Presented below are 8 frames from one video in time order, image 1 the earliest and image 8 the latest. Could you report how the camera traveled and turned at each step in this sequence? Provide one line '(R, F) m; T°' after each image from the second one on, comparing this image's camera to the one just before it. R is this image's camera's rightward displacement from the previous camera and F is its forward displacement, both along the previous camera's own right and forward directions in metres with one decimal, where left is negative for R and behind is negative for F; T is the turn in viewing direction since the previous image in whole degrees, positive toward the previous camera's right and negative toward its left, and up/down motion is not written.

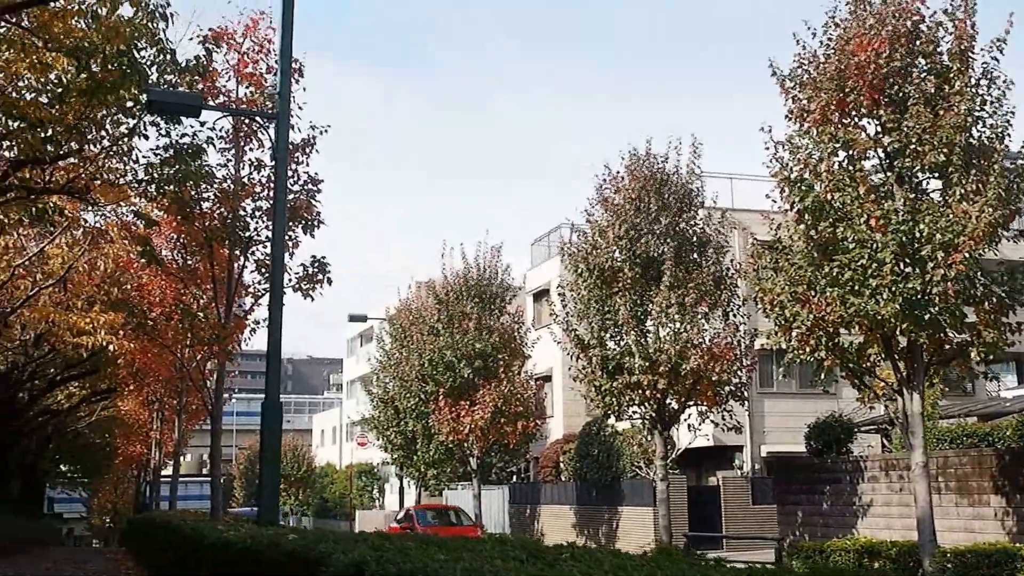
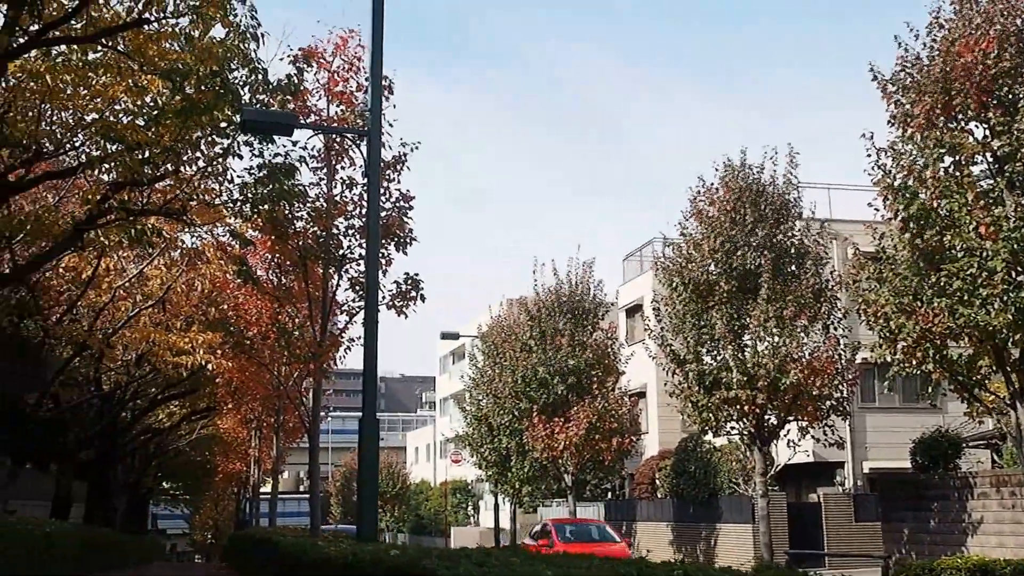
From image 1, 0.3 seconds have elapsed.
(0.0, +0.2) m; -4°
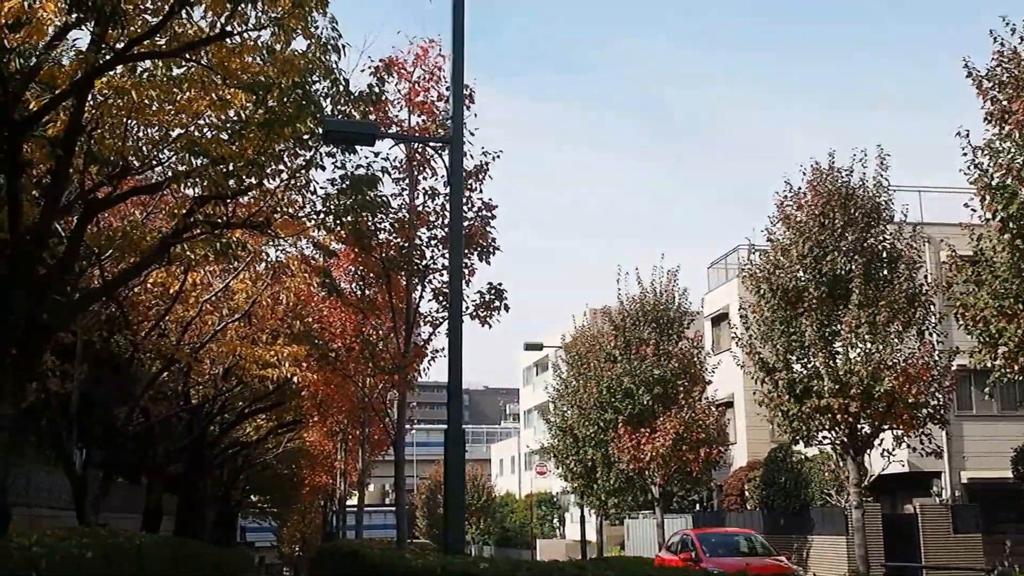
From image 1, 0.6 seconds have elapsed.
(0.0, +0.2) m; -4°
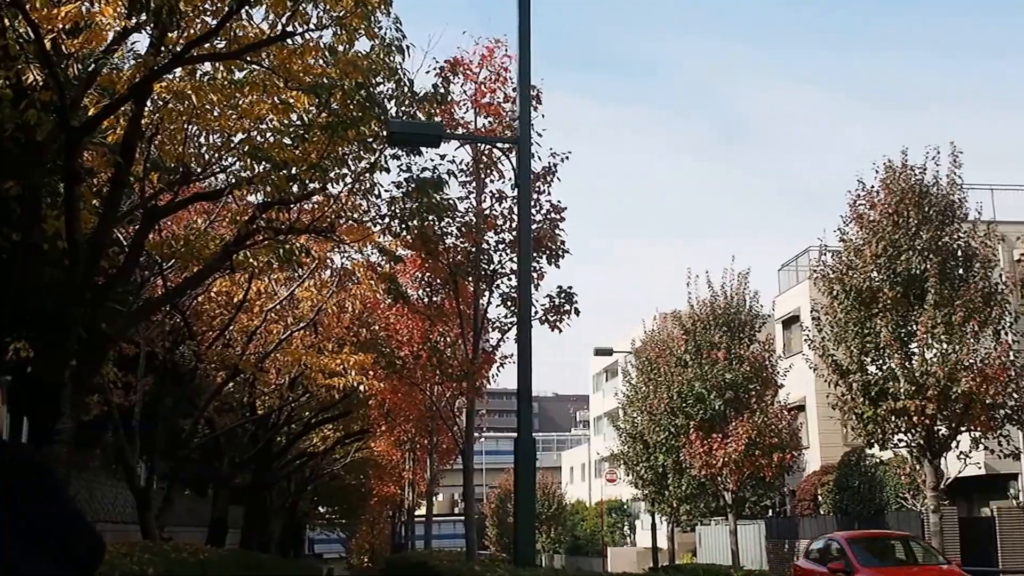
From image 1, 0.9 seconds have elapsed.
(-0.1, +0.4) m; -3°
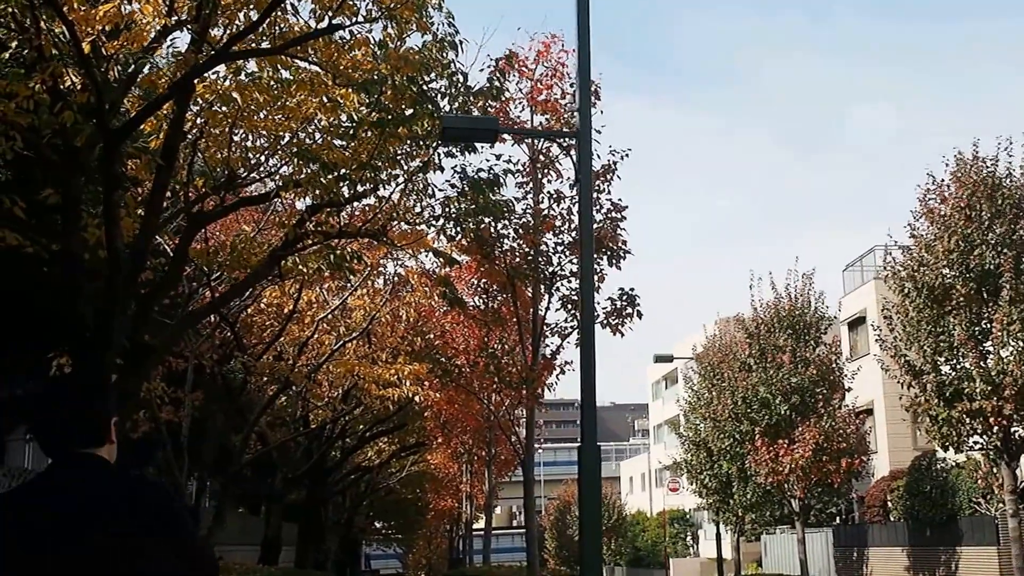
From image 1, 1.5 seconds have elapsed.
(-0.1, +0.6) m; -3°
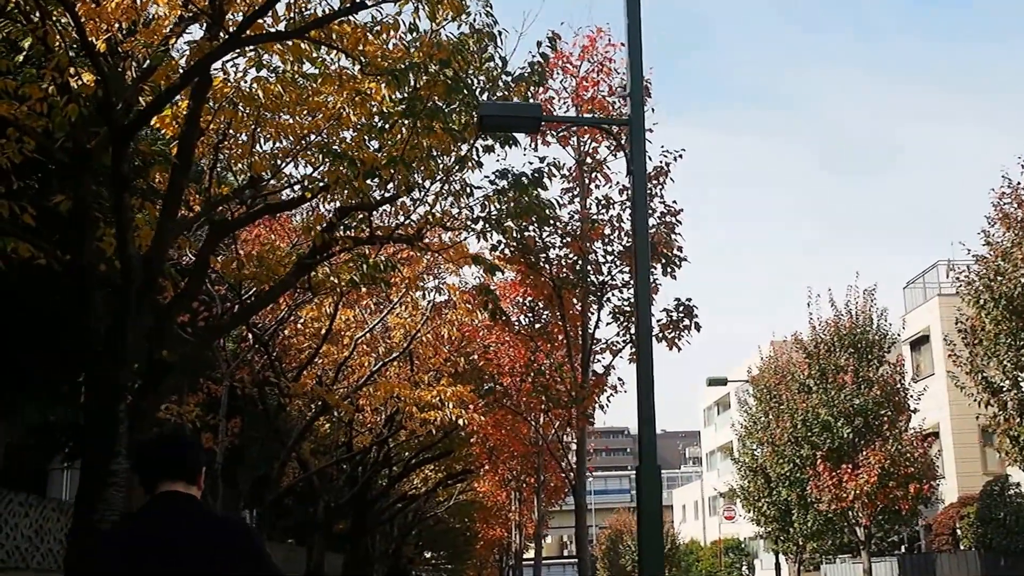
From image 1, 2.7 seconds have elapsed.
(0.0, +0.9) m; -2°
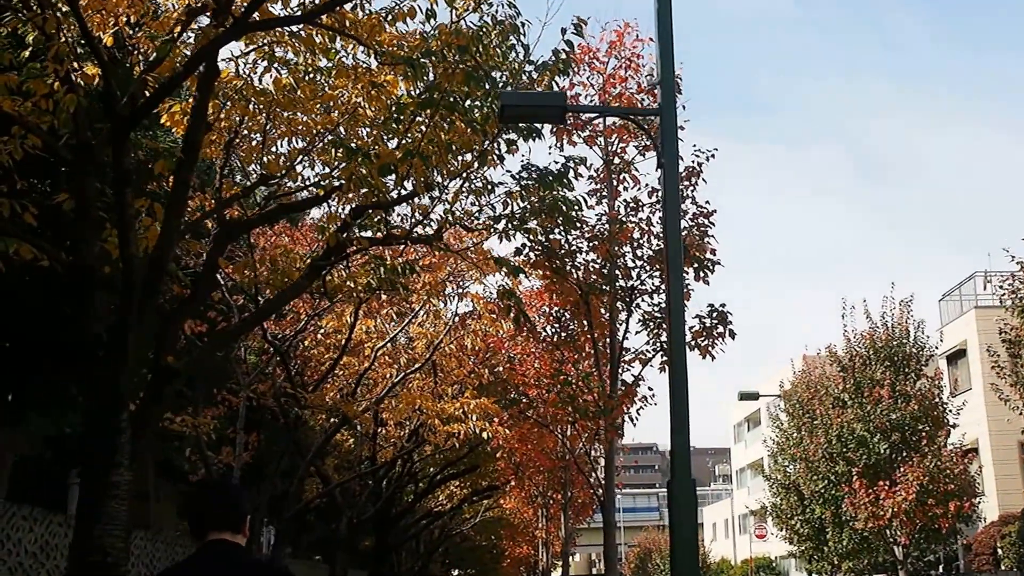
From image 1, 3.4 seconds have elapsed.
(0.0, +0.5) m; -1°
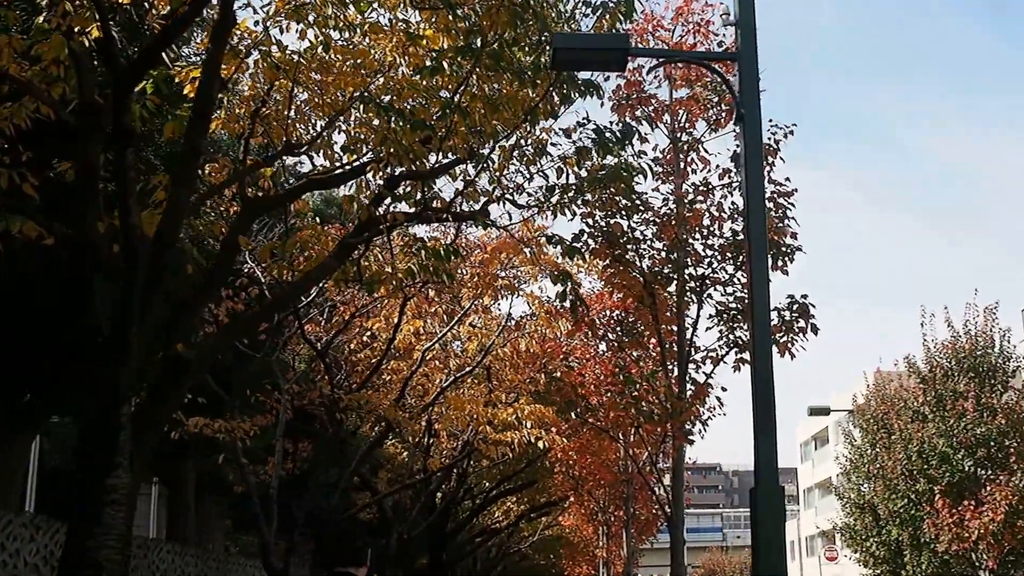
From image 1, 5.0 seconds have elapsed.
(0.0, +1.1) m; -3°
